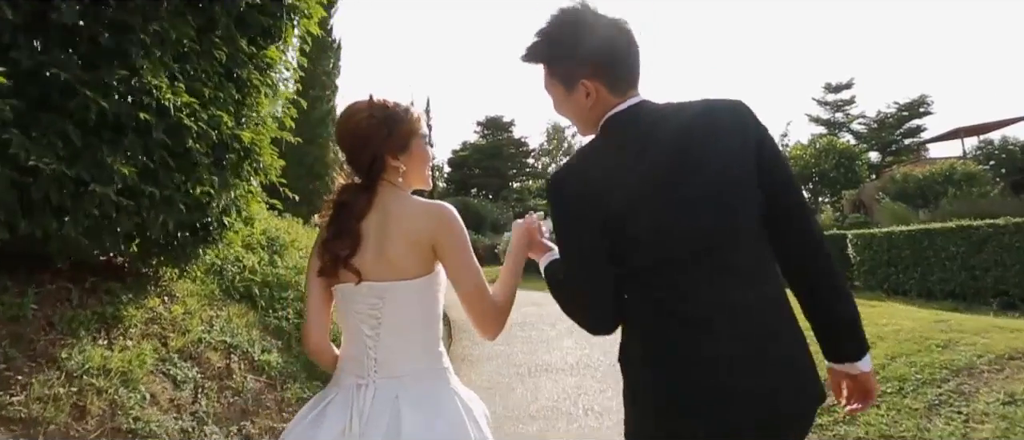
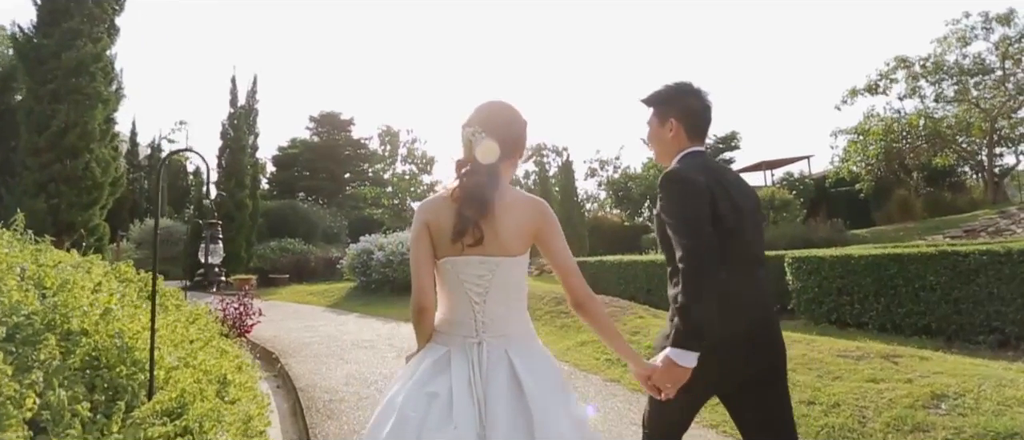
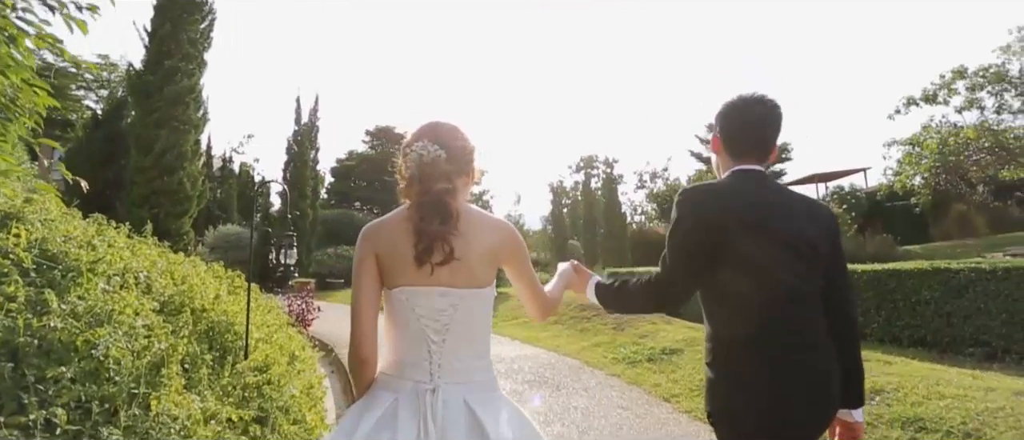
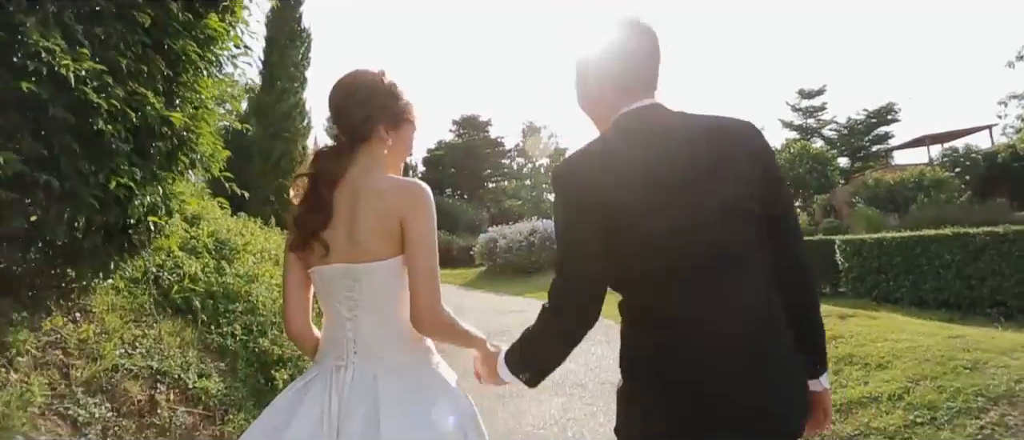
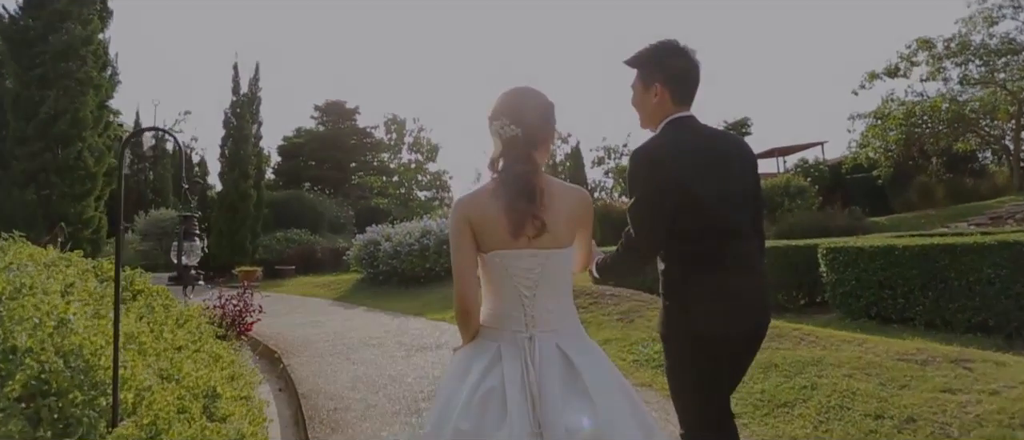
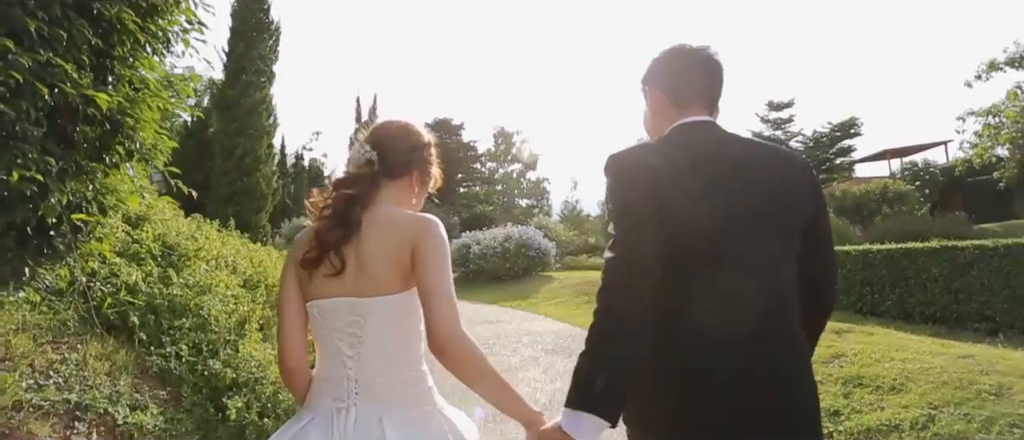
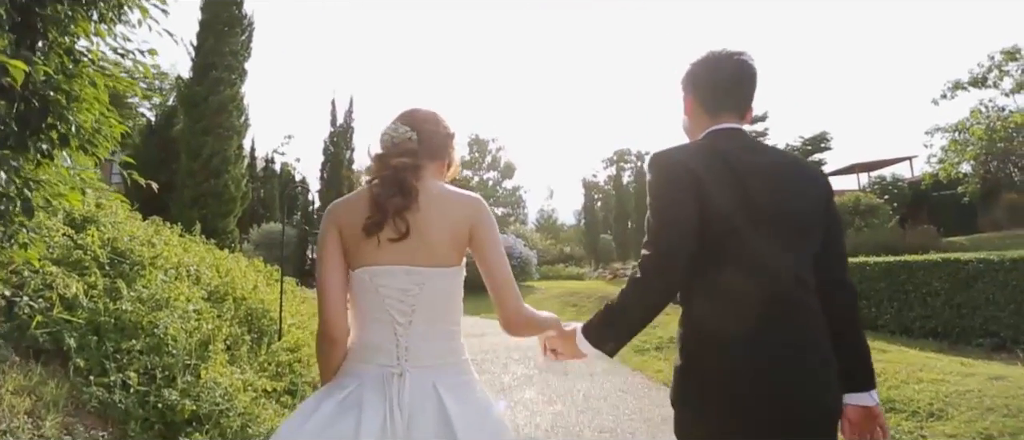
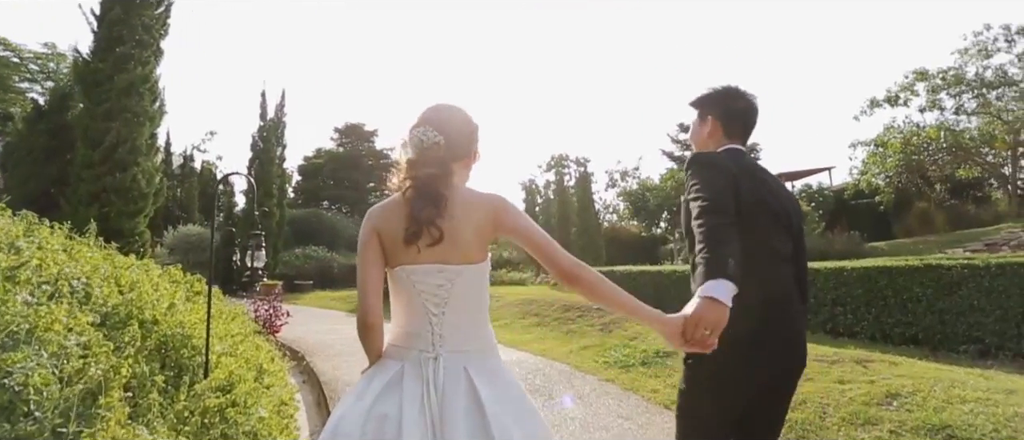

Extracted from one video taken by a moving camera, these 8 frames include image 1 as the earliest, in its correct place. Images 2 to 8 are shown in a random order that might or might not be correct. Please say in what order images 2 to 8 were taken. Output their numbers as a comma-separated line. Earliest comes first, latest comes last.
4, 6, 7, 3, 8, 2, 5
